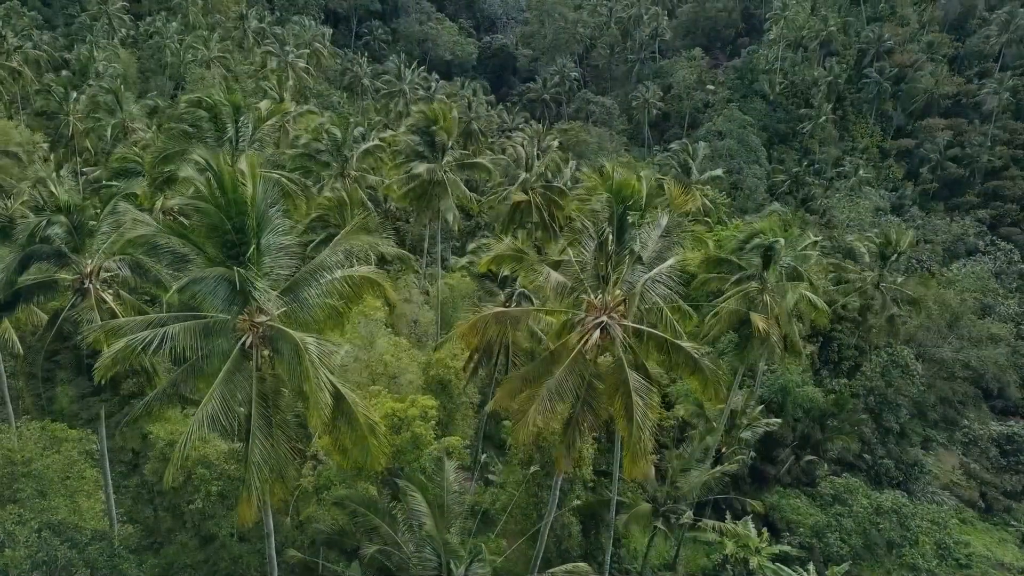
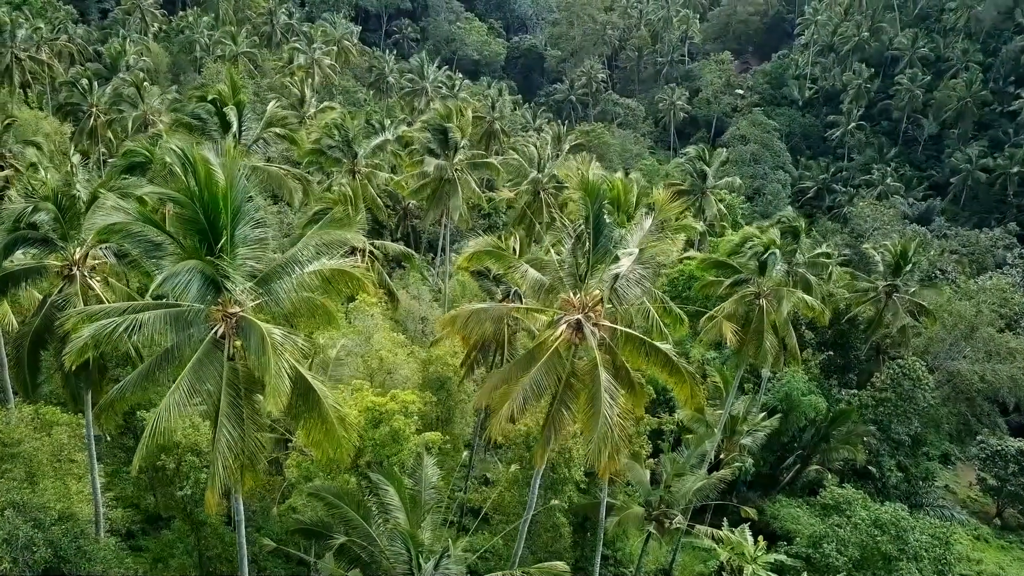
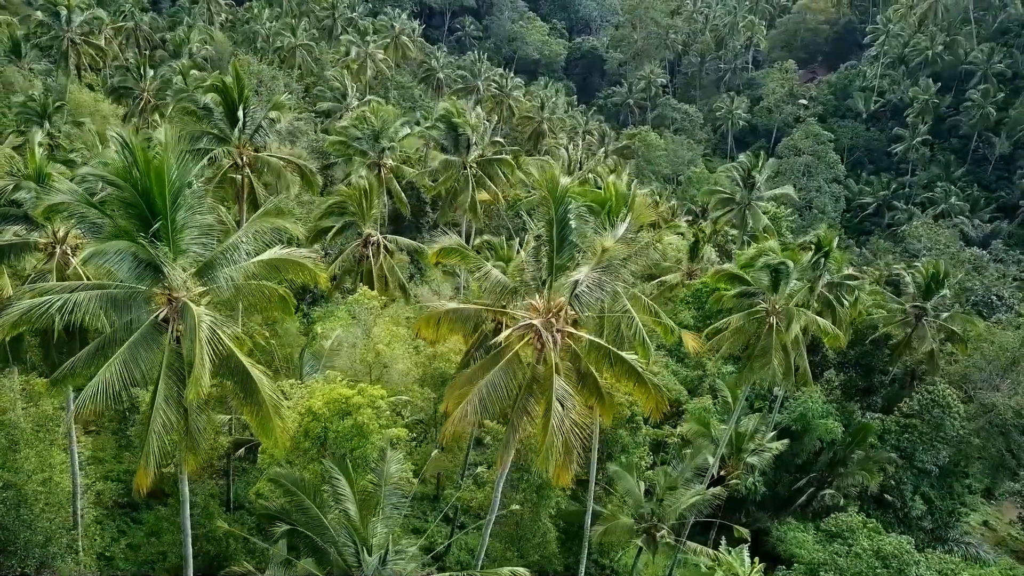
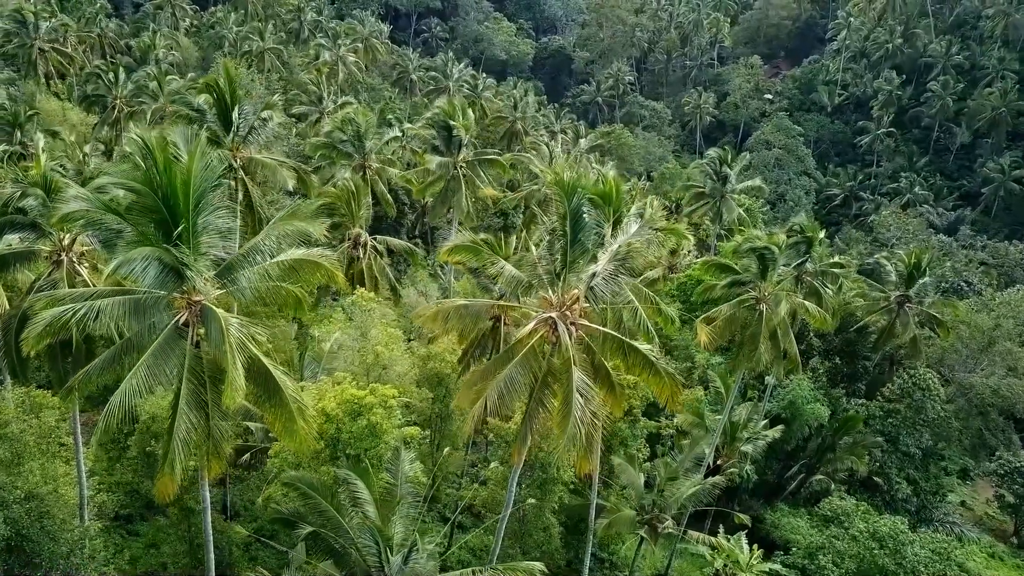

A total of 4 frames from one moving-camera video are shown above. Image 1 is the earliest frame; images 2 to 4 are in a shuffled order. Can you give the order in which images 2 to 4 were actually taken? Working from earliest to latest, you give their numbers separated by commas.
2, 4, 3
